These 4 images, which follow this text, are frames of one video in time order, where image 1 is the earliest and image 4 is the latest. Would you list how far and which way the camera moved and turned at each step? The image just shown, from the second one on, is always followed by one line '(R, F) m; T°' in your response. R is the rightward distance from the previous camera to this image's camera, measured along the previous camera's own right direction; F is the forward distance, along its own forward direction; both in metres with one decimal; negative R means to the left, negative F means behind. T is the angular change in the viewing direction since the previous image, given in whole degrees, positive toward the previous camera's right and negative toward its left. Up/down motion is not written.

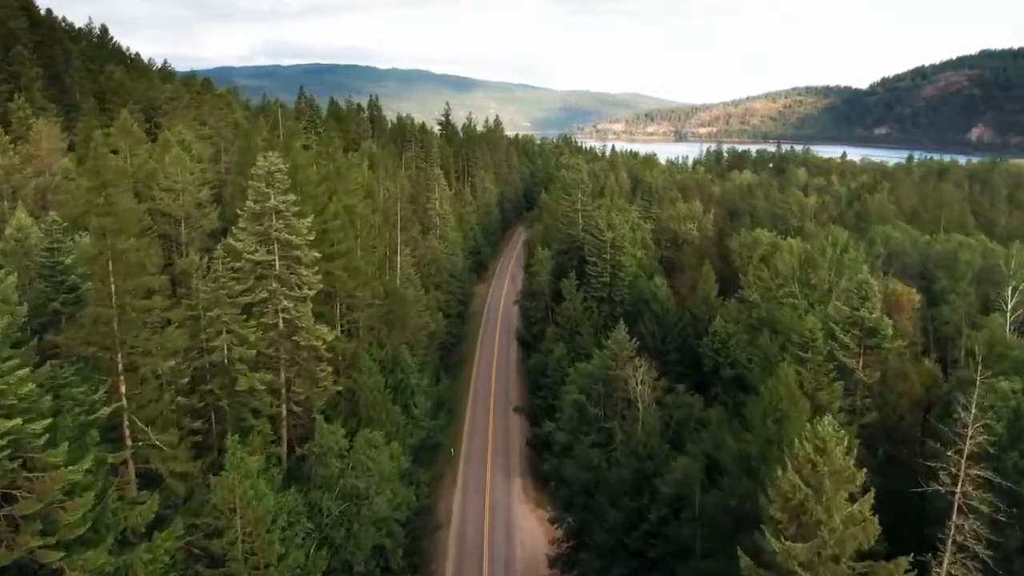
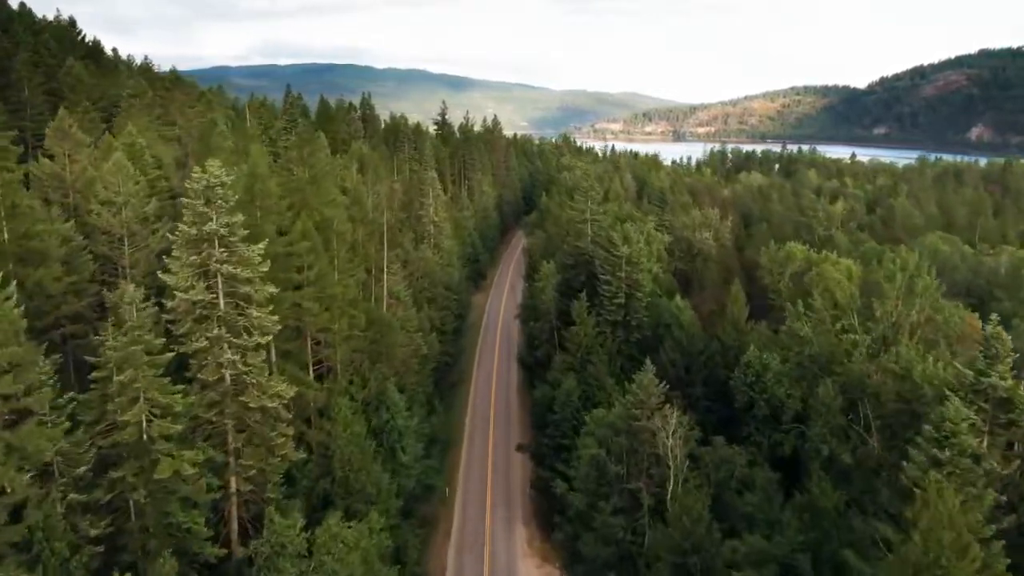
(-0.4, +7.2) m; 0°
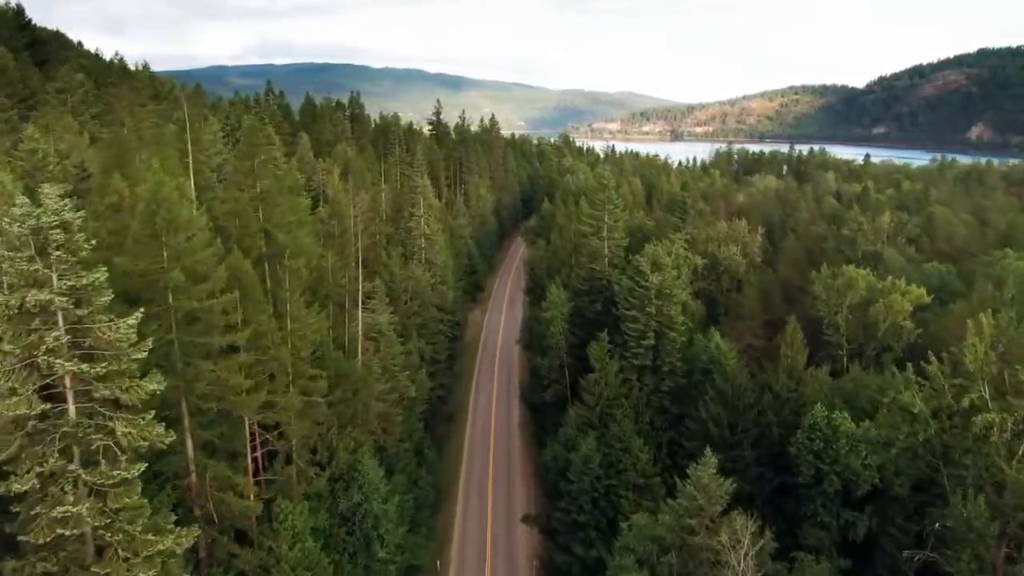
(-0.4, +9.8) m; 0°
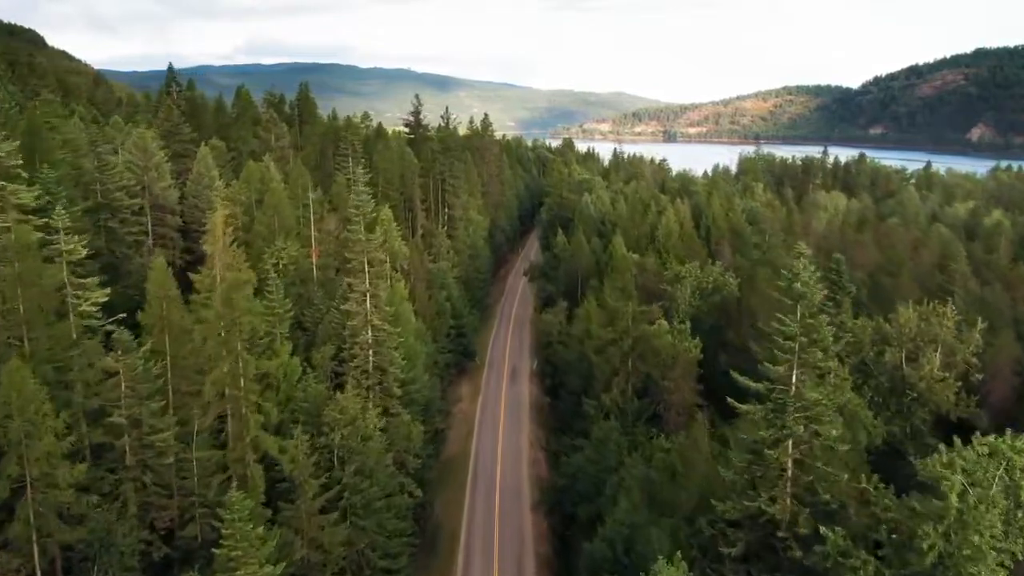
(-1.4, +33.7) m; +1°
